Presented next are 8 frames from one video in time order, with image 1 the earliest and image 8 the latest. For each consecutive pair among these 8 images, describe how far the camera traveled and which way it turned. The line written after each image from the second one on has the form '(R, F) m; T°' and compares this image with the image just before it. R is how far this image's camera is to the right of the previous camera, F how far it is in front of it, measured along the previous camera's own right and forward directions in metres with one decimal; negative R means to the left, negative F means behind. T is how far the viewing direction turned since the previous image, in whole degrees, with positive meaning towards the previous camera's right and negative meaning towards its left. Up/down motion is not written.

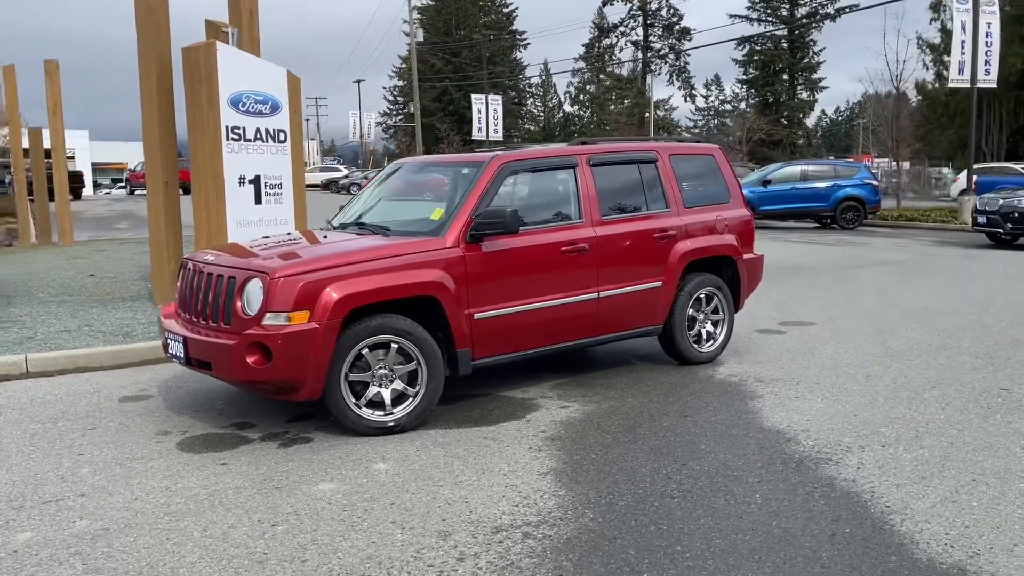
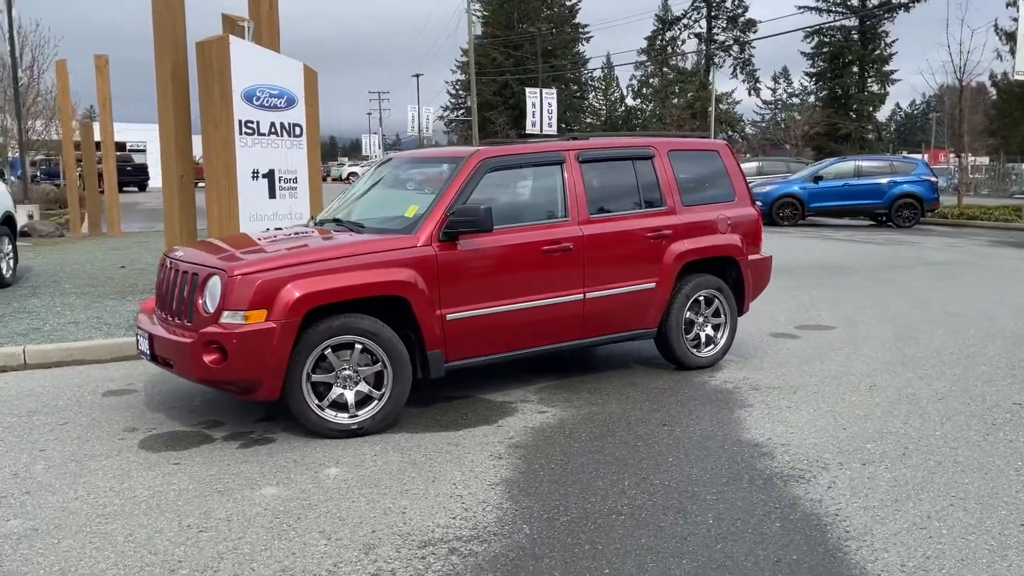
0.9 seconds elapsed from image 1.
(+0.6, +0.2) m; -4°
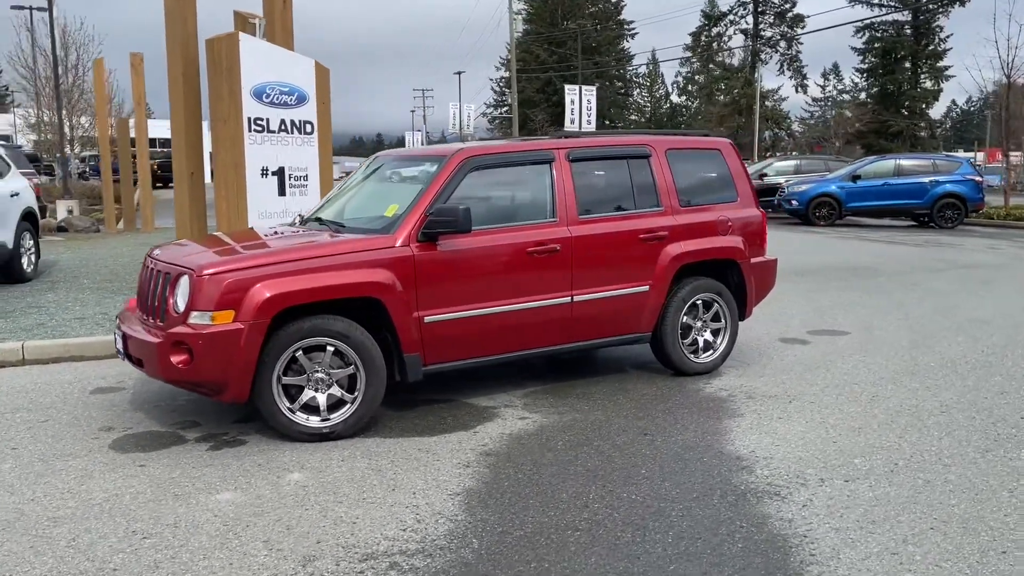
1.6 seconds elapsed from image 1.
(+0.4, +0.2) m; -3°
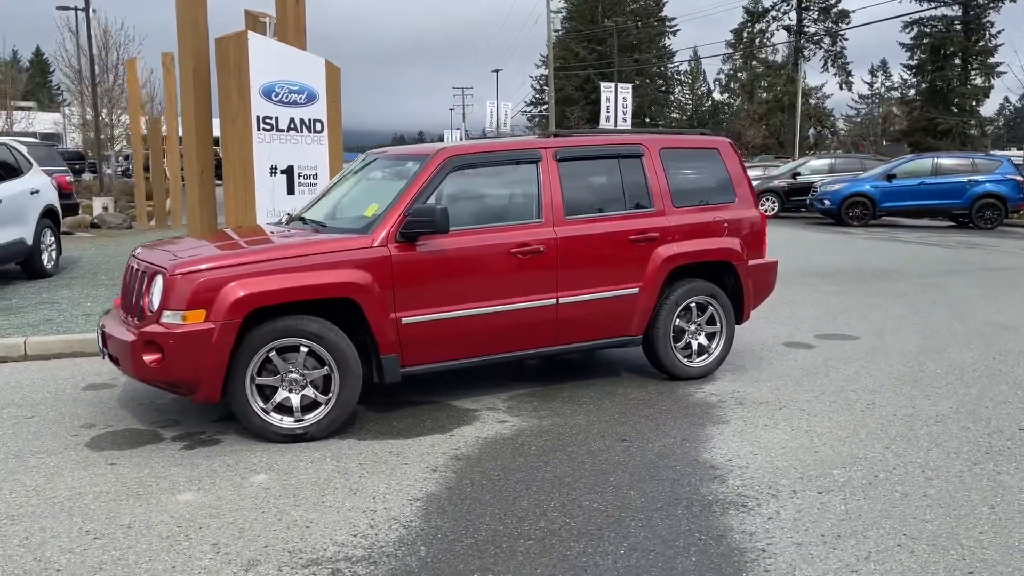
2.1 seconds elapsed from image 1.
(+0.4, +0.1) m; -3°
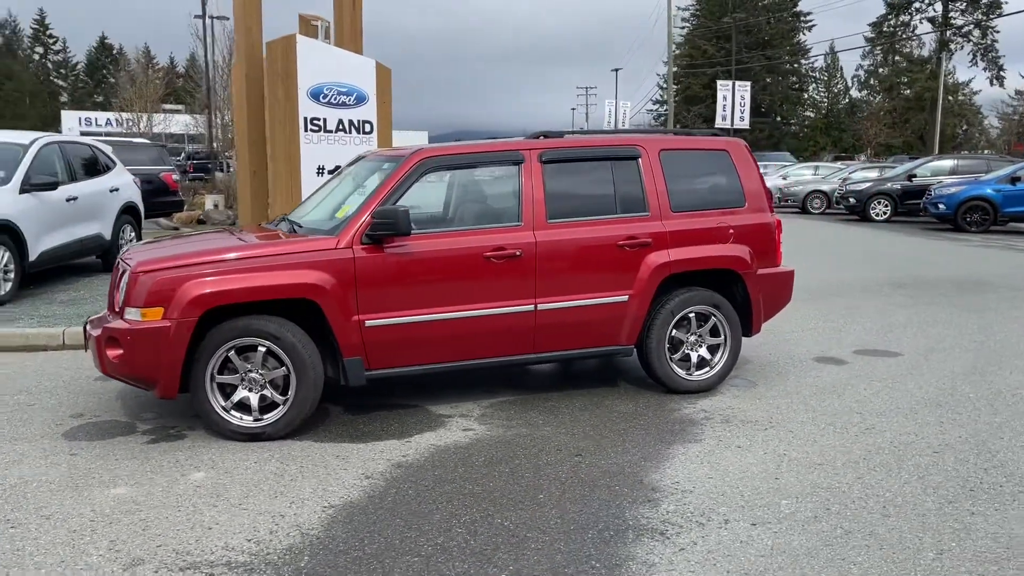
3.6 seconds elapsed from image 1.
(+1.0, +0.2) m; -8°
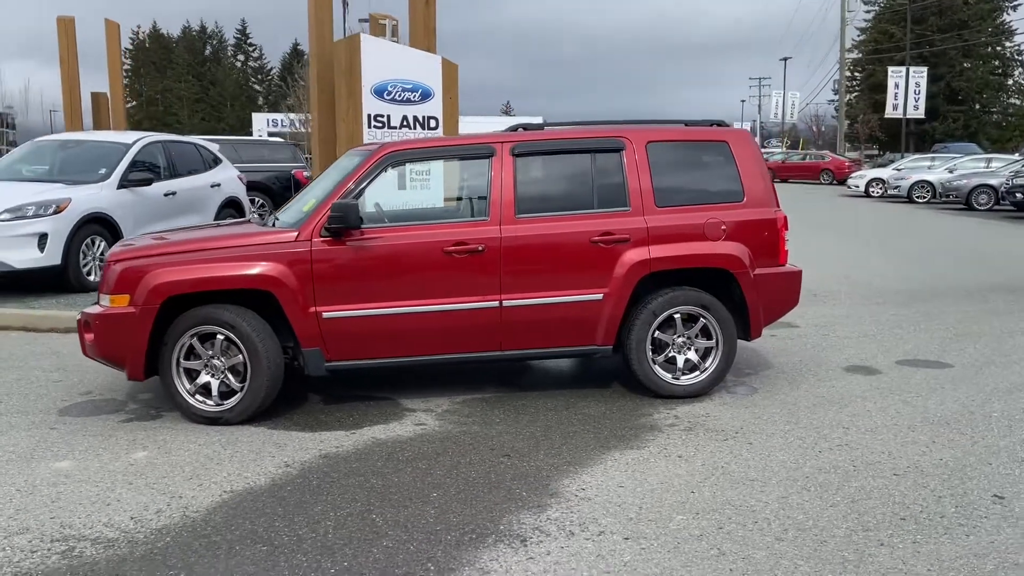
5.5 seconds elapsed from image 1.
(+1.3, +0.2) m; -11°
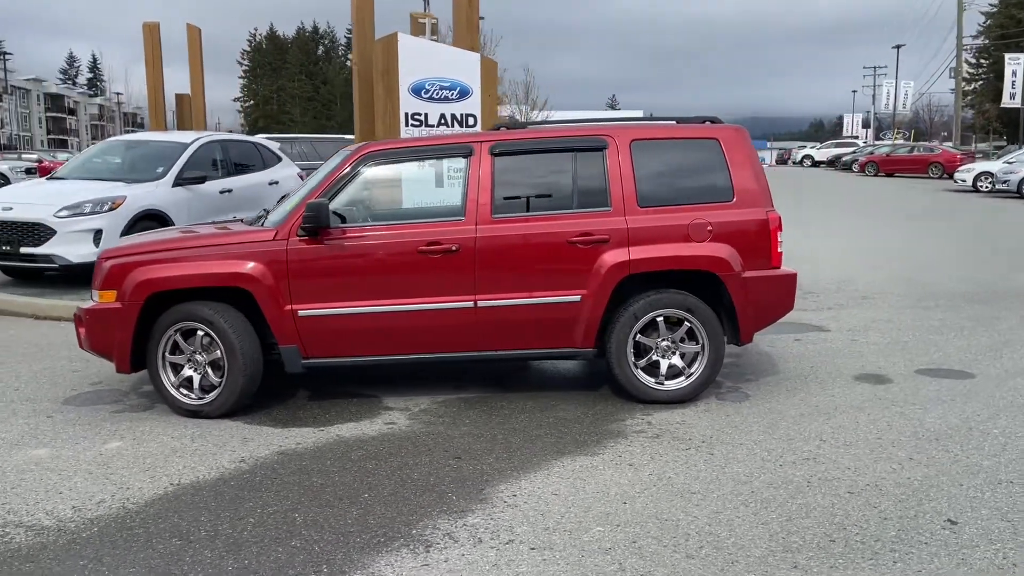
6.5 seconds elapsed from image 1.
(+0.8, +0.1) m; -7°
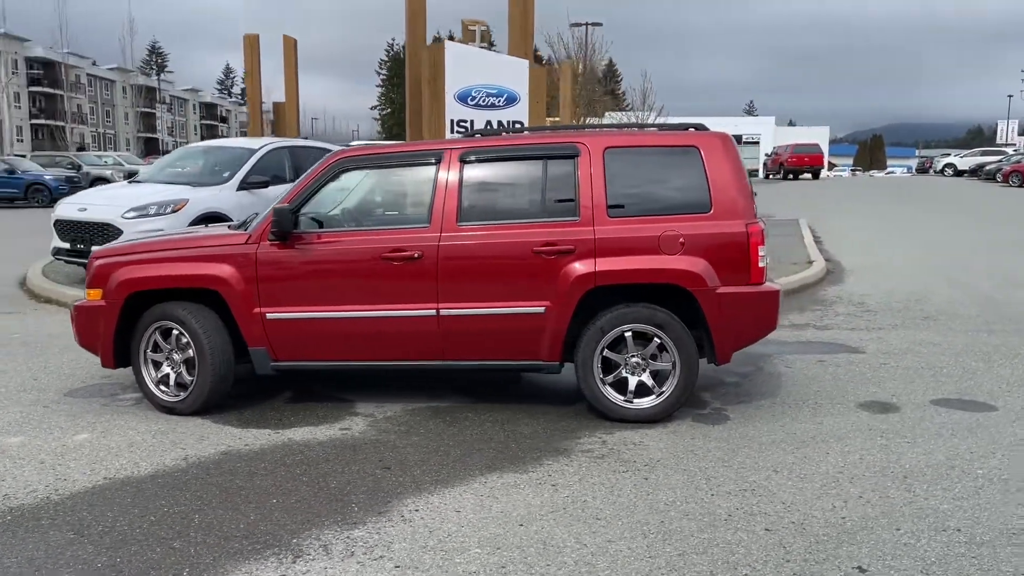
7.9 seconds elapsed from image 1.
(+1.0, +0.2) m; -8°
